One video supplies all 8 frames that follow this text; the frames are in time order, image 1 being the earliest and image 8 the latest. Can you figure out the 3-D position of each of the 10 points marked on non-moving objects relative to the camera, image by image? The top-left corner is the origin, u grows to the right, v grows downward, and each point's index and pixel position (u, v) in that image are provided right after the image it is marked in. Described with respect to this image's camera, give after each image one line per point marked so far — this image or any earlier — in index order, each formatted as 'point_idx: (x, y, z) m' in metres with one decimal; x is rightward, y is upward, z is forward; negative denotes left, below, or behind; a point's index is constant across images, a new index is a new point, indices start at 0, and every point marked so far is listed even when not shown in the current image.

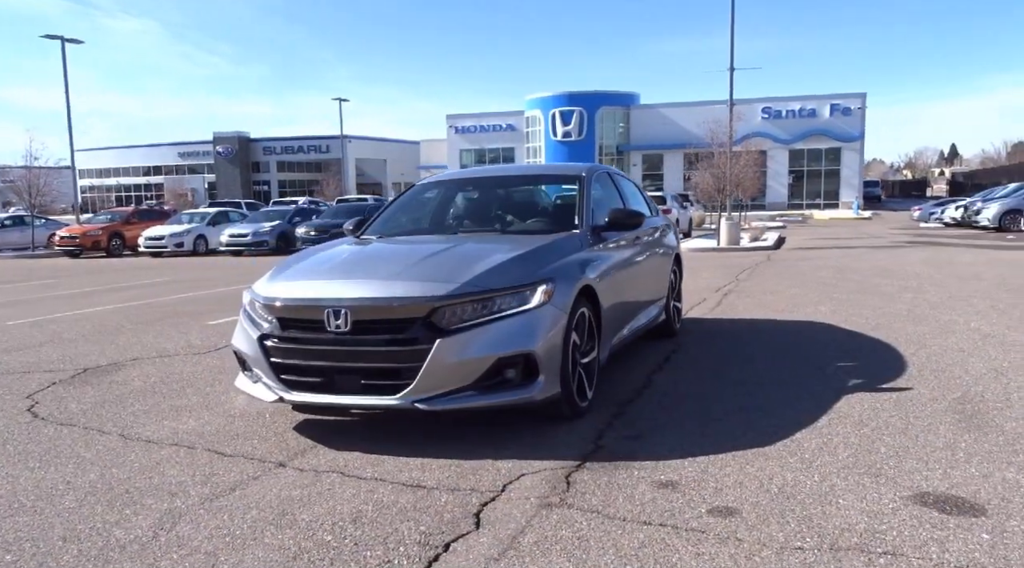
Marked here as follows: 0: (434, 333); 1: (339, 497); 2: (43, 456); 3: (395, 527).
0: (-0.4, -0.3, +4.4) m
1: (-0.8, -1.0, +3.7) m
2: (-2.7, -1.0, +4.7) m
3: (-0.5, -1.0, +3.3) m
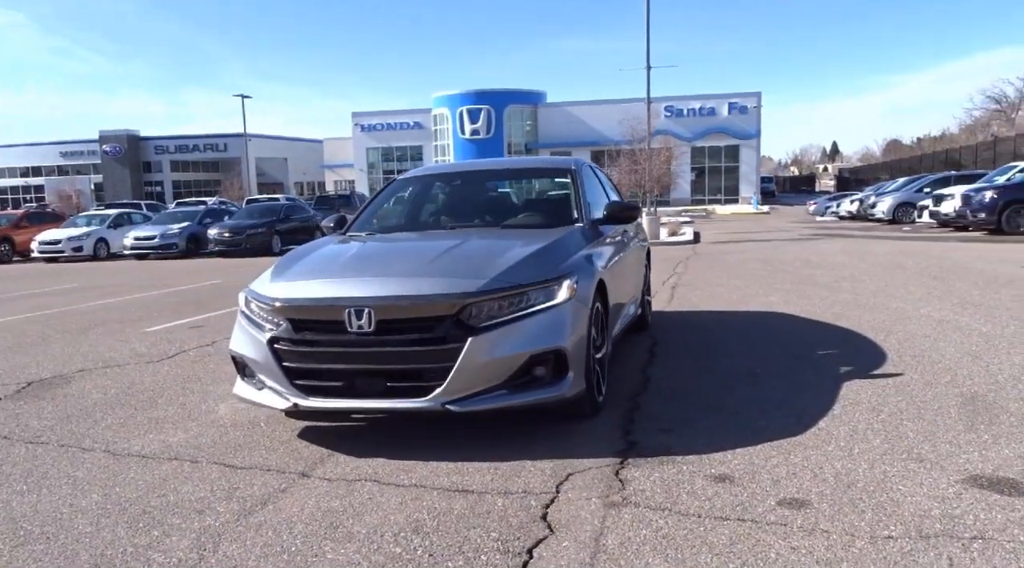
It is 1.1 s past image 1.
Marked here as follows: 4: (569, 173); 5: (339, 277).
0: (-0.2, -0.2, +4.2) m
1: (-0.5, -1.0, +3.5) m
2: (-2.5, -1.0, +4.3) m
3: (-0.2, -1.0, +3.2) m
4: (+0.5, +0.9, +6.8) m
5: (-0.9, +0.1, +4.5) m
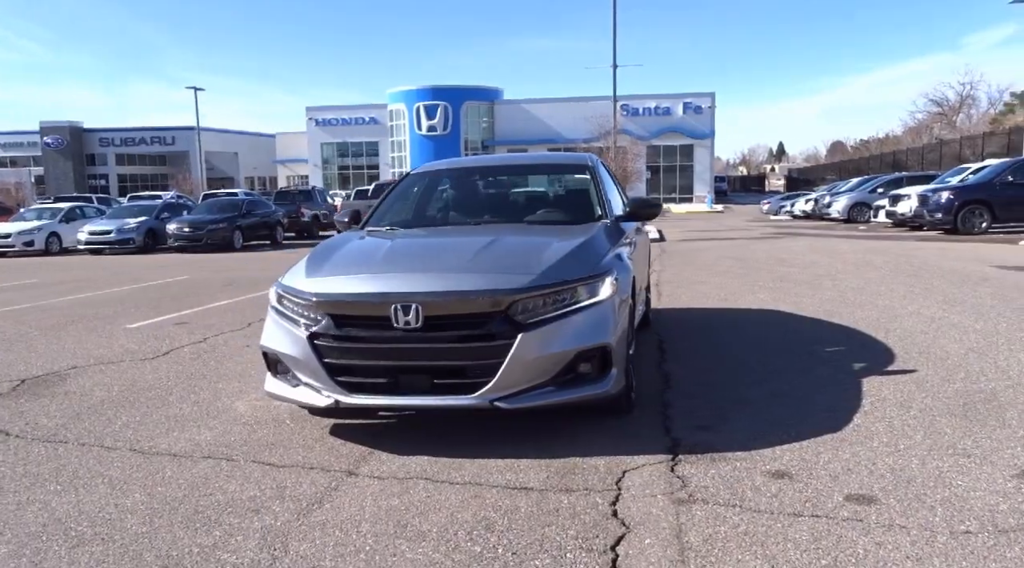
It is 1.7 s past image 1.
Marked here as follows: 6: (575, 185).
0: (0.0, -0.2, +4.1) m
1: (-0.2, -0.9, +3.5) m
2: (-2.3, -1.0, +4.1) m
3: (+0.1, -0.9, +3.1) m
4: (+0.6, +0.9, +6.8) m
5: (-0.7, +0.1, +4.4) m
6: (+0.5, +0.8, +6.6) m
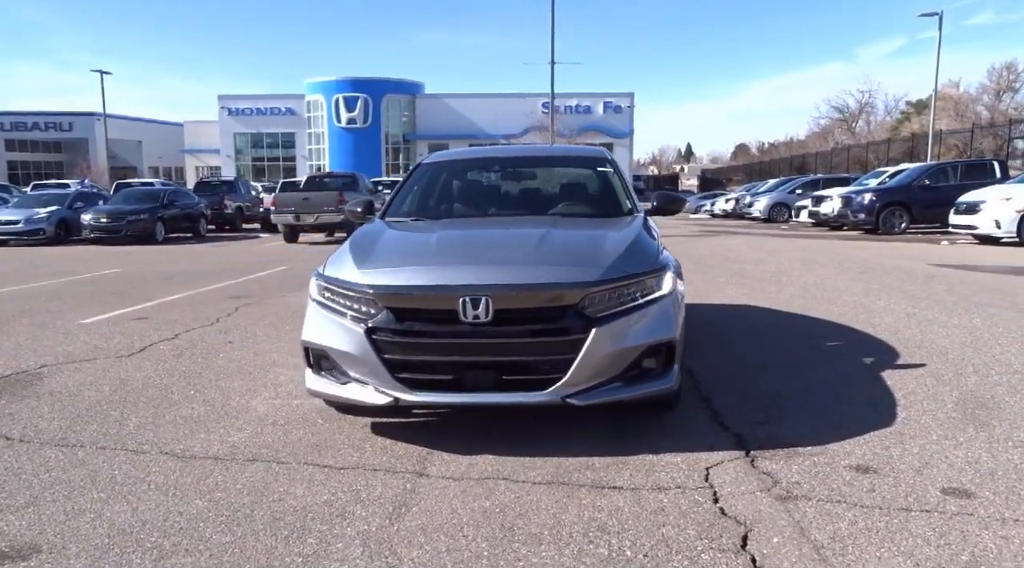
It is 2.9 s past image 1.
0: (+0.4, -0.2, +4.0) m
1: (+0.2, -0.9, +3.3) m
2: (-2.0, -0.9, +3.8) m
3: (+0.6, -0.9, +3.0) m
4: (+0.7, +1.0, +6.7) m
5: (-0.4, +0.1, +4.2) m
6: (+0.7, +0.8, +6.5) m
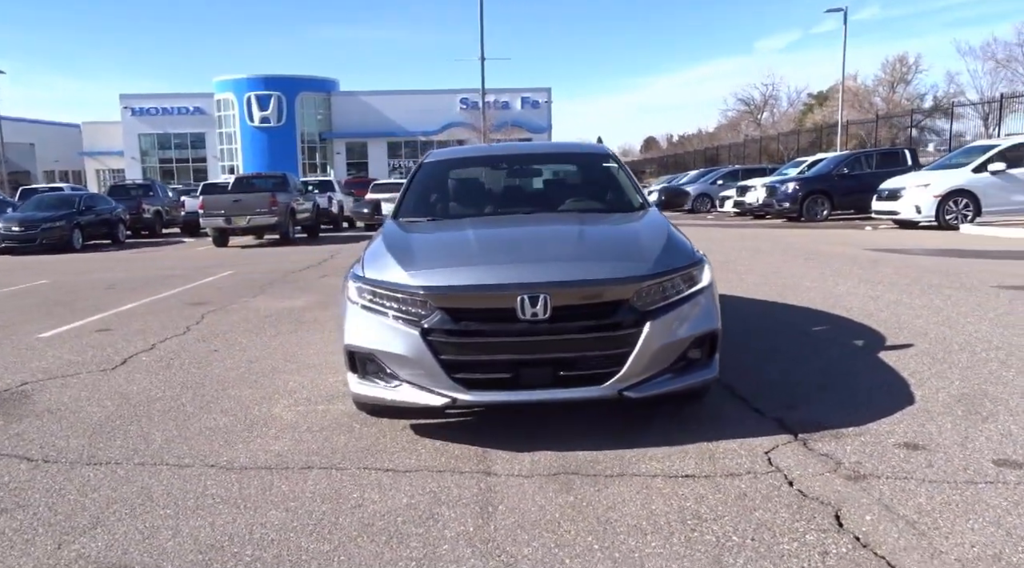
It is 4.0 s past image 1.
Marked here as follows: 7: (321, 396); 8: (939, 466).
0: (+0.6, -0.2, +4.1) m
1: (+0.5, -0.9, +3.4) m
2: (-1.6, -1.0, +3.7) m
3: (+0.9, -0.9, +3.1) m
4: (+0.7, +1.0, +6.8) m
5: (-0.1, +0.1, +4.2) m
6: (+0.7, +0.9, +6.6) m
7: (-1.3, -0.8, +5.7) m
8: (+1.9, -0.8, +3.6) m
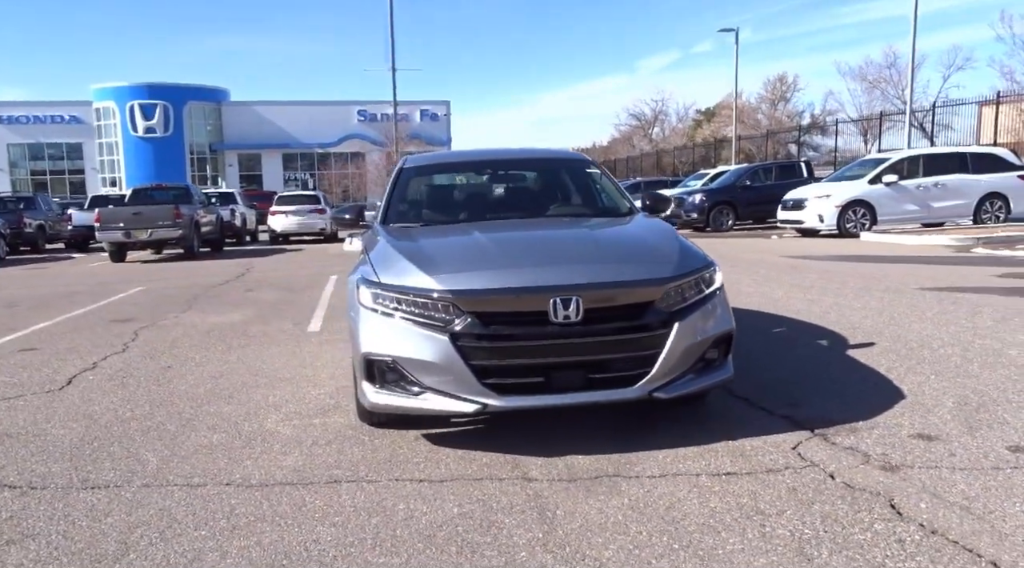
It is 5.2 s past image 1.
0: (+0.8, -0.2, +4.1) m
1: (+0.7, -0.9, +3.4) m
2: (-1.4, -1.0, +3.4) m
3: (+1.2, -0.9, +3.2) m
4: (+0.5, +1.0, +6.8) m
5: (0.0, +0.1, +4.2) m
6: (+0.5, +0.8, +6.6) m
7: (-1.3, -0.8, +5.5) m
8: (+2.1, -0.8, +3.8) m
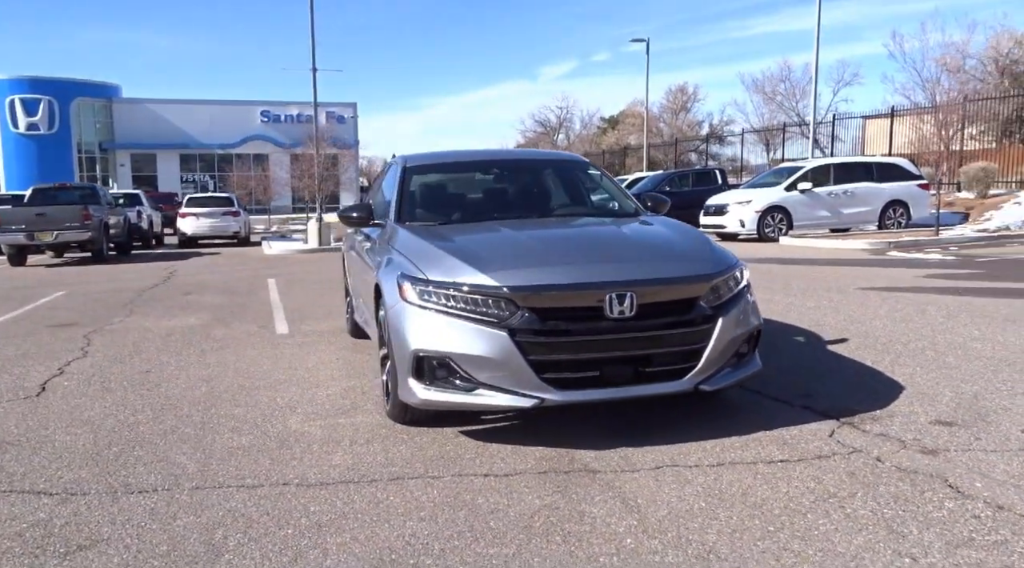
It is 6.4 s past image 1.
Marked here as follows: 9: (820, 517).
0: (+1.0, -0.2, +4.3) m
1: (+1.1, -0.9, +3.6) m
2: (-1.1, -1.0, +3.4) m
3: (+1.5, -0.9, +3.4) m
4: (+0.5, +1.0, +7.0) m
5: (+0.3, +0.1, +4.3) m
6: (+0.5, +0.8, +6.8) m
7: (-1.2, -0.8, +5.4) m
8: (+2.4, -0.8, +4.1) m
9: (+1.2, -0.9, +3.2) m
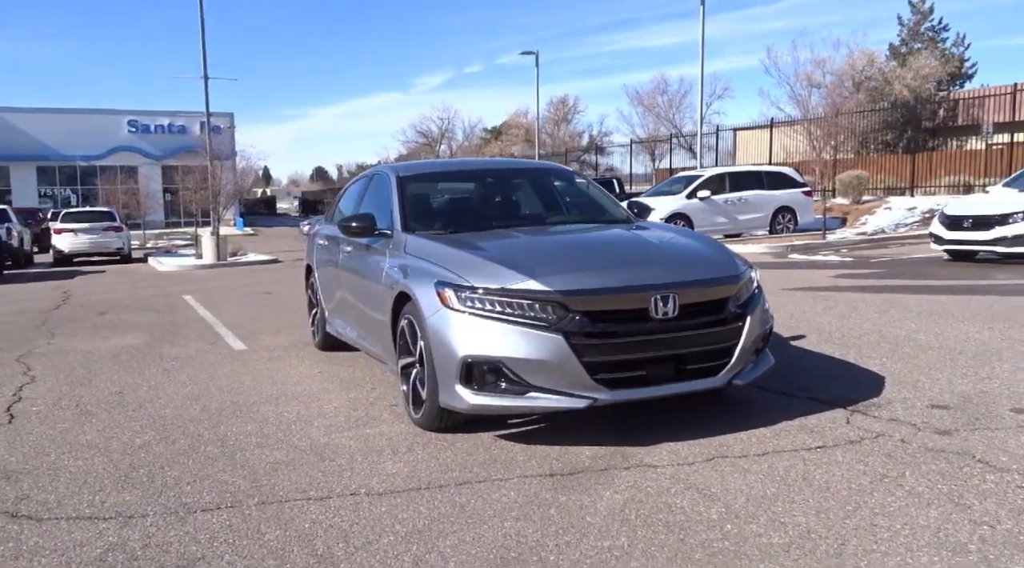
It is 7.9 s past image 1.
0: (+1.3, -0.2, +4.6) m
1: (+1.4, -0.9, +3.9) m
2: (-0.7, -1.0, +3.4) m
3: (+1.9, -0.8, +3.8) m
4: (+0.4, +0.9, +7.2) m
5: (+0.5, +0.1, +4.5) m
6: (+0.4, +0.8, +7.0) m
7: (-1.0, -0.9, +5.4) m
8: (+2.6, -0.7, +4.6) m
9: (+1.6, -0.9, +3.5) m
